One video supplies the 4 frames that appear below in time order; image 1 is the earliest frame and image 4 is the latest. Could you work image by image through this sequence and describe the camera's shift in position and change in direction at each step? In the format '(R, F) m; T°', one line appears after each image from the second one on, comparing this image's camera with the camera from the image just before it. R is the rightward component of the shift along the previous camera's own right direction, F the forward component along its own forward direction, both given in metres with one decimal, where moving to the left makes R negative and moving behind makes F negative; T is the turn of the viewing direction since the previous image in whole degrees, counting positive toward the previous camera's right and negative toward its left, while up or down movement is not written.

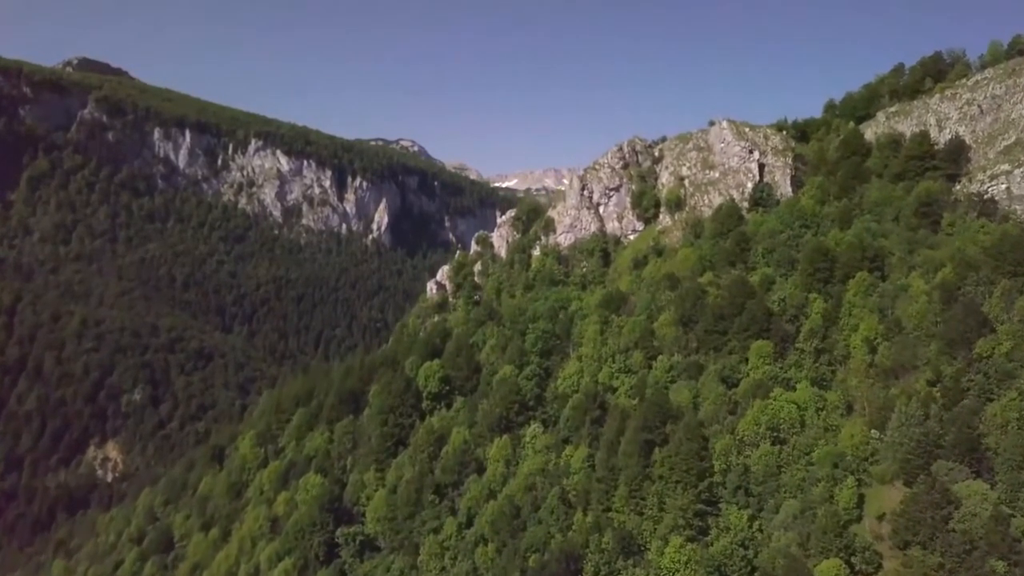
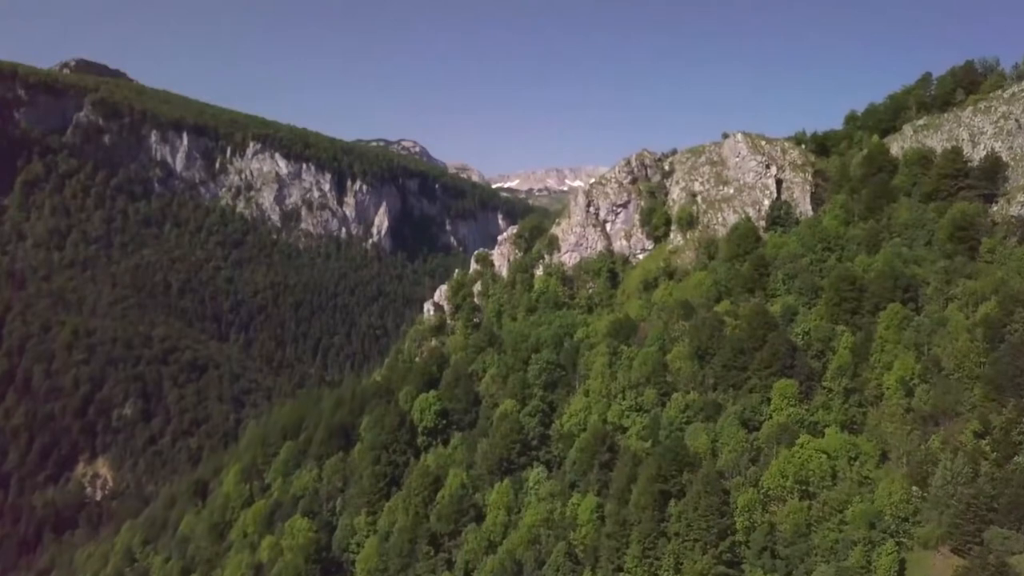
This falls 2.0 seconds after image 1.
(0.0, +5.7) m; 0°
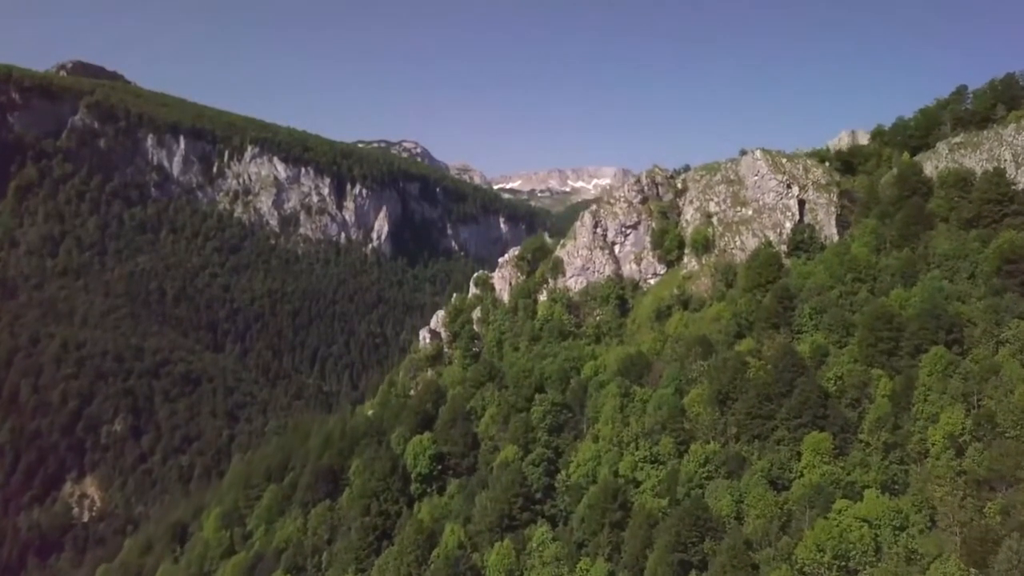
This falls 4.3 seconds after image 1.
(0.0, +6.4) m; 0°
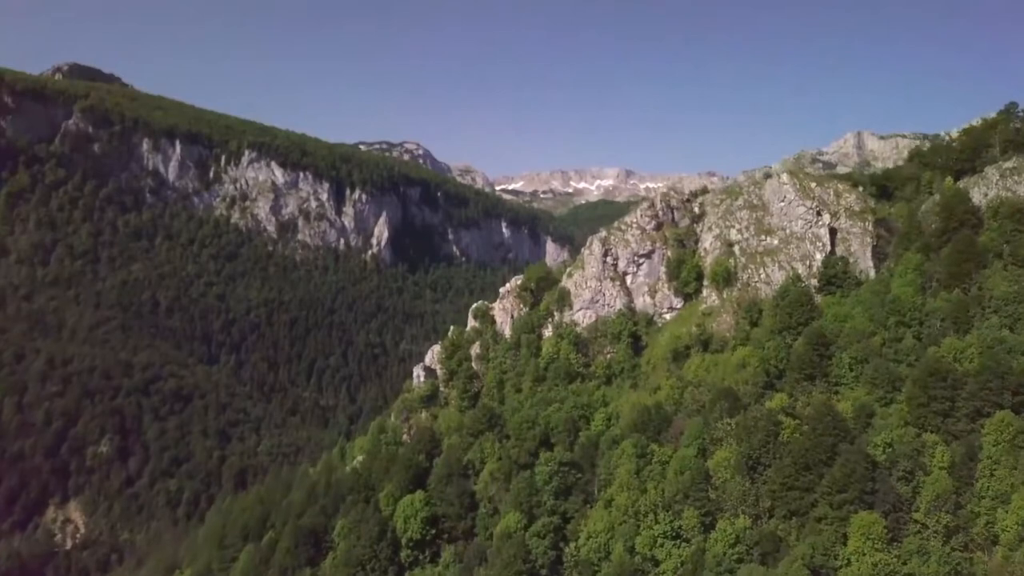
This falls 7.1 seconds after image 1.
(0.0, +7.7) m; 0°
